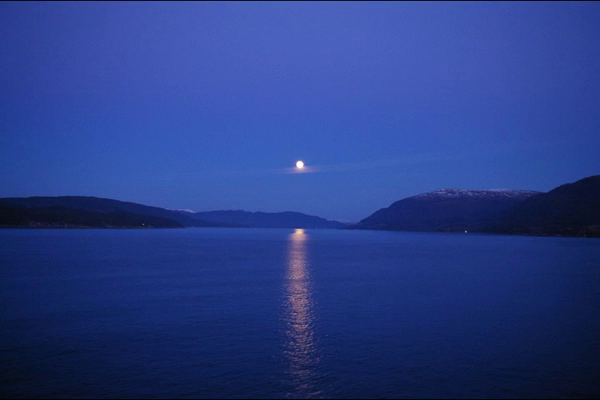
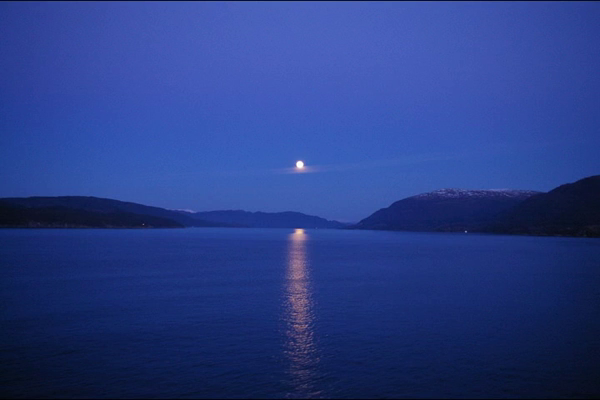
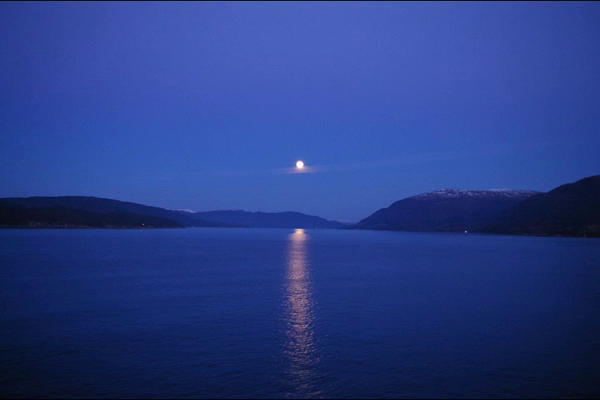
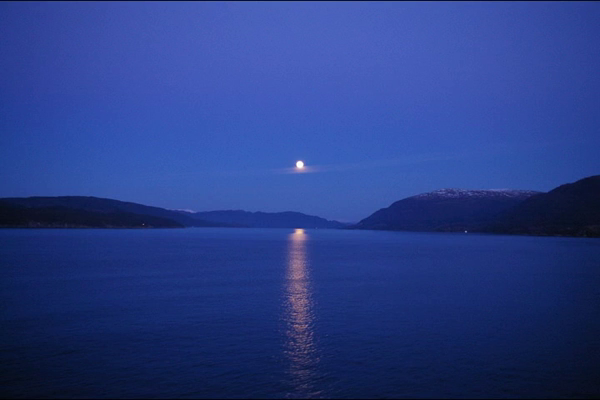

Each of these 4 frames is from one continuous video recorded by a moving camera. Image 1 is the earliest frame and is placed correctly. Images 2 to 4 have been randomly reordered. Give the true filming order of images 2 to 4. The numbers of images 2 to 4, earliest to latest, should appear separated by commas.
2, 3, 4
